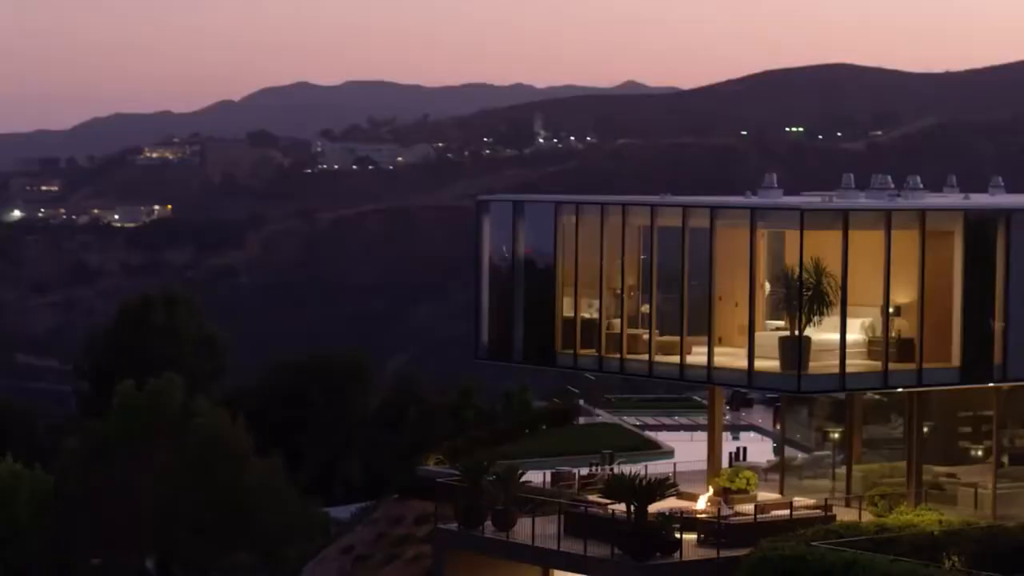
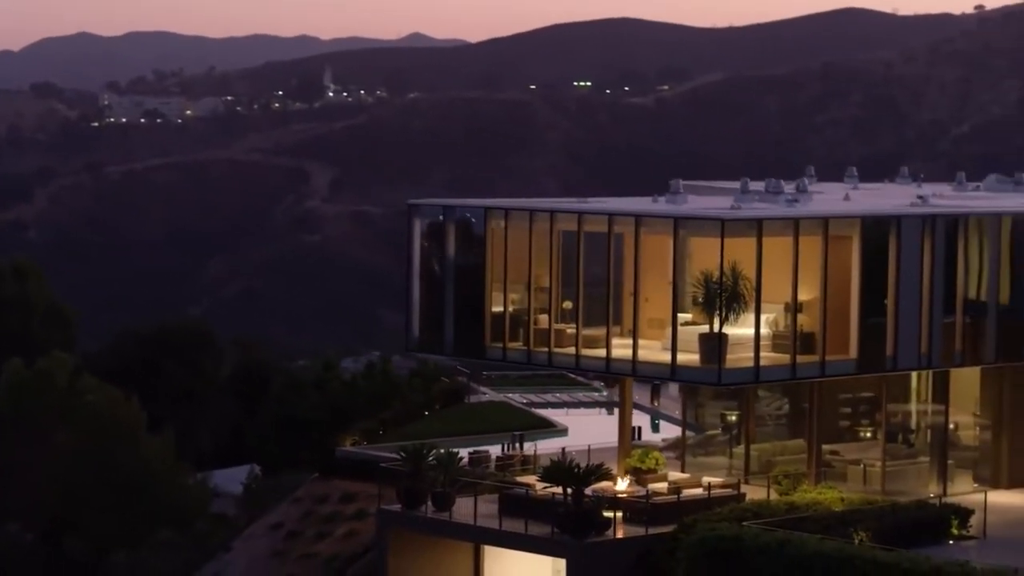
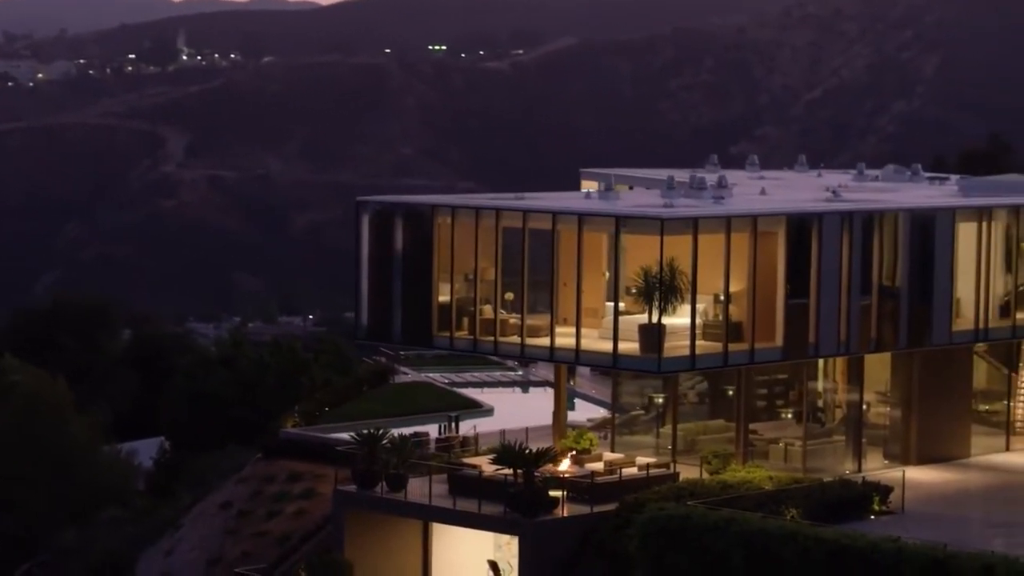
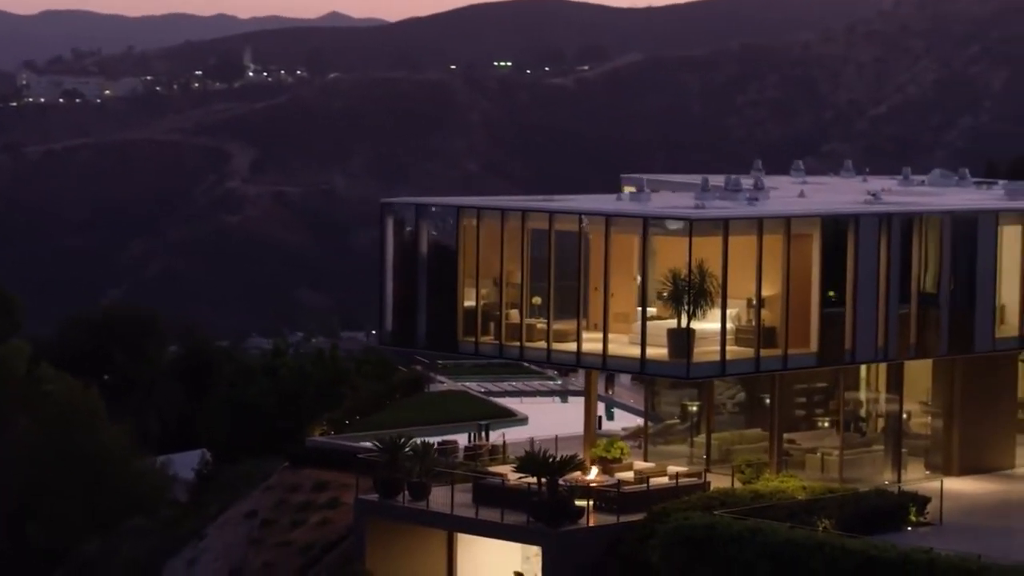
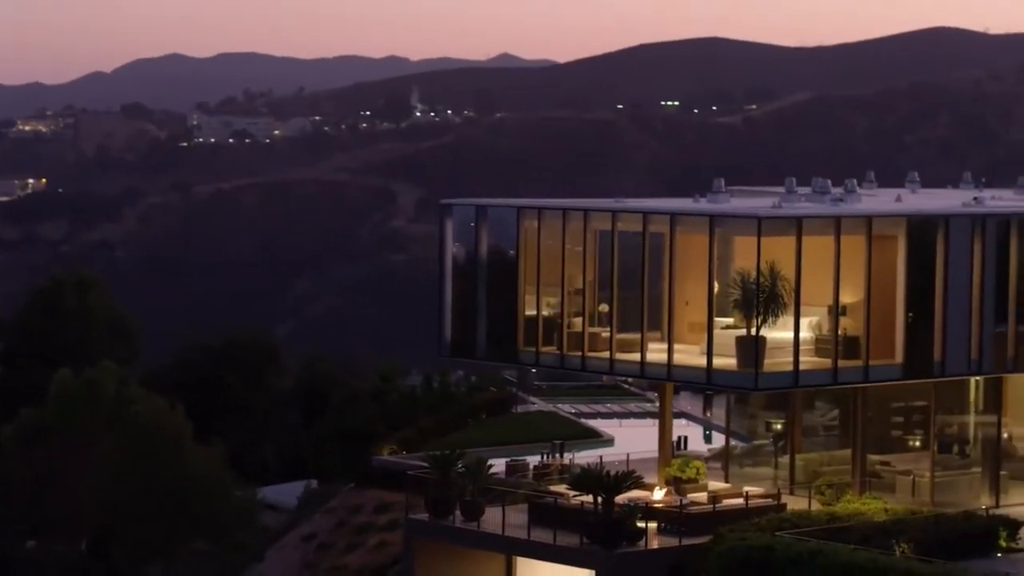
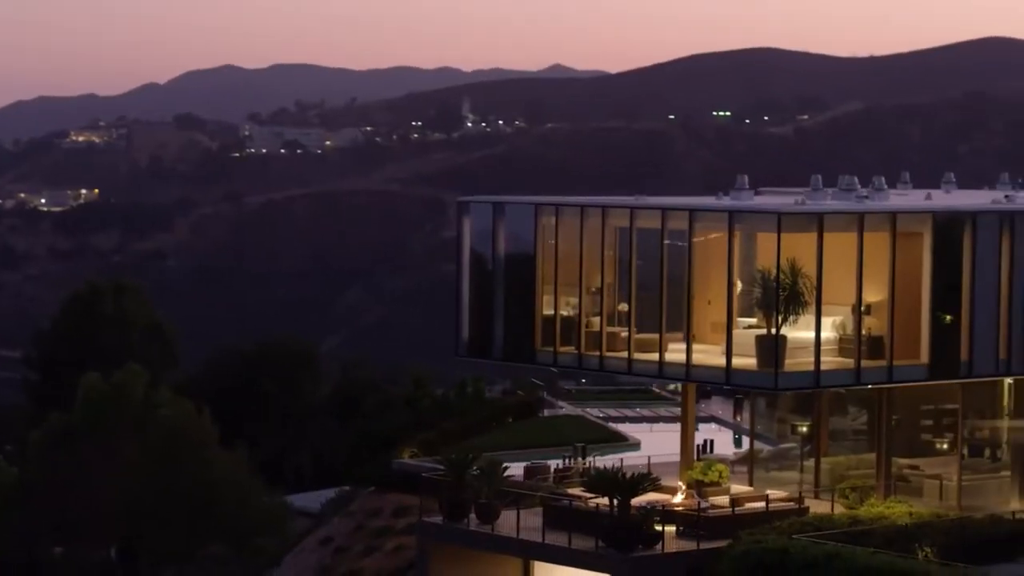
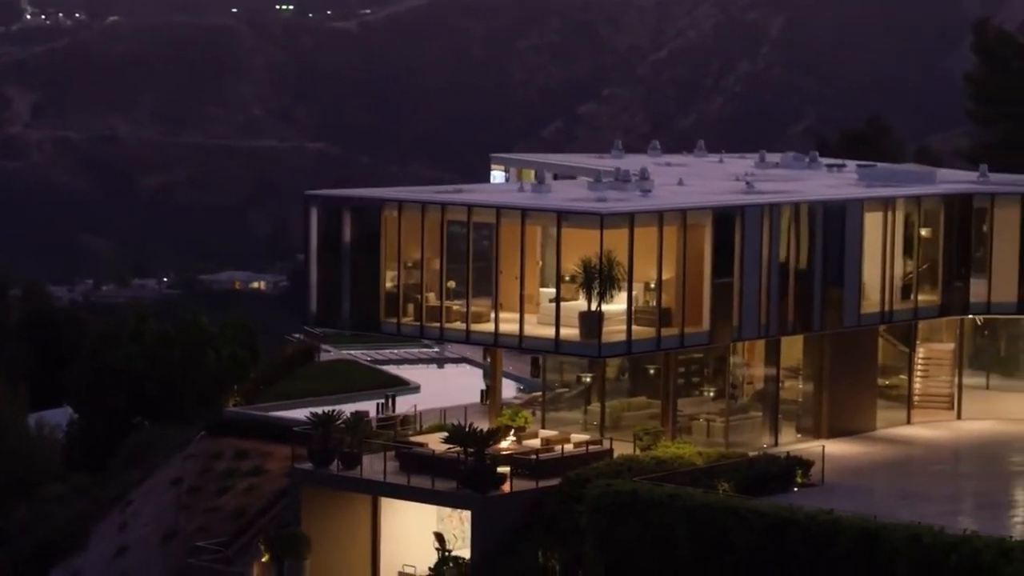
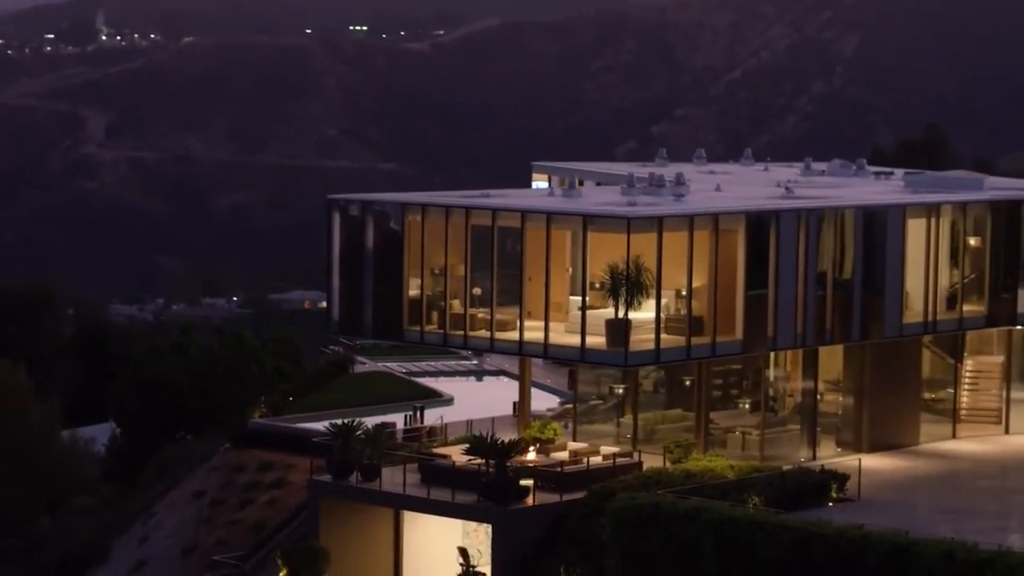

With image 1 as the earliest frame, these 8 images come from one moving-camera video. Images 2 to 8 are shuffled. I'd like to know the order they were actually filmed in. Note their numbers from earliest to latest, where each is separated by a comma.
6, 5, 2, 4, 3, 8, 7
